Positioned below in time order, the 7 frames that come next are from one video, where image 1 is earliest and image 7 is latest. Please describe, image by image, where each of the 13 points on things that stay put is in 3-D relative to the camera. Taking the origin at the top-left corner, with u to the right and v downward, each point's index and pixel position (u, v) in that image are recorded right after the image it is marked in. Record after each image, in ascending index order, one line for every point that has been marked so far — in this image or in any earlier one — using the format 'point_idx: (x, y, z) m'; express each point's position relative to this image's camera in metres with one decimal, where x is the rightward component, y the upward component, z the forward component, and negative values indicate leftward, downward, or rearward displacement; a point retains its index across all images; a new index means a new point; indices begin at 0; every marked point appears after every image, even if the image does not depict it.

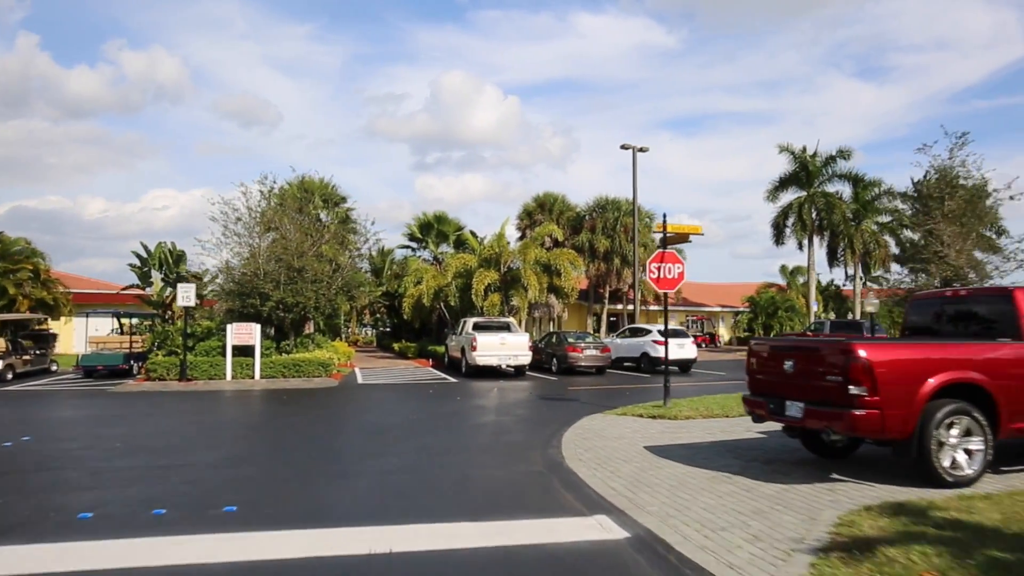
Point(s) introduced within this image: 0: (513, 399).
0: (+0.1, -3.3, +18.3) m
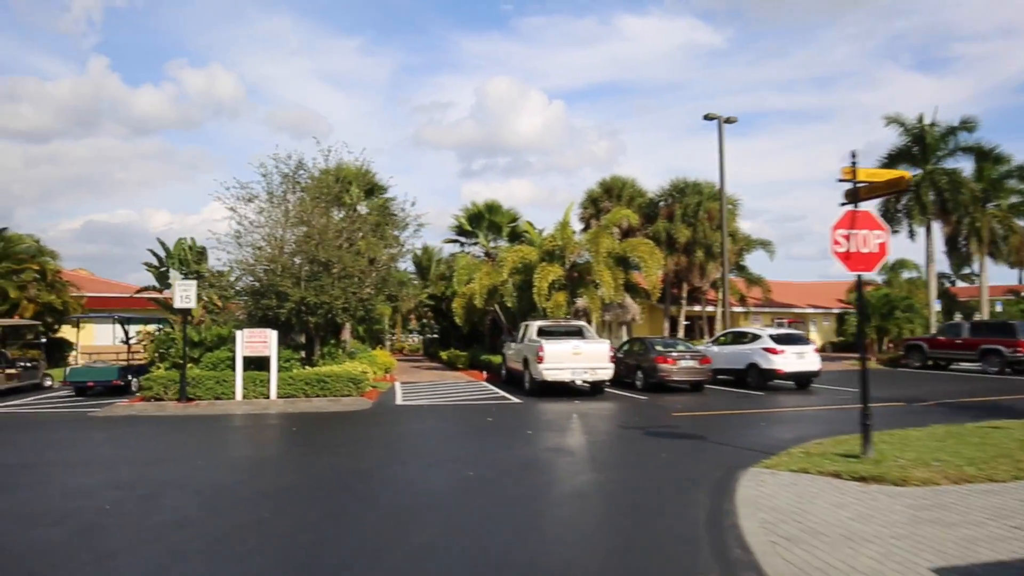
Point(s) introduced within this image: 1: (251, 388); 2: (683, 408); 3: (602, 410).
0: (+2.0, -3.1, +13.2) m
1: (-7.5, -2.8, +17.5) m
2: (+5.3, -3.6, +19.1) m
3: (+2.5, -3.5, +17.8) m
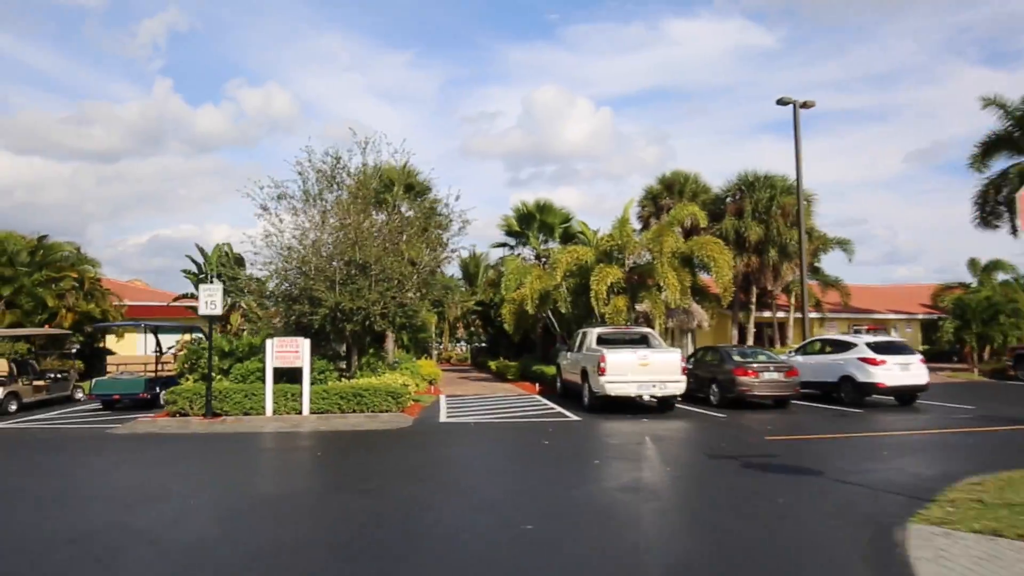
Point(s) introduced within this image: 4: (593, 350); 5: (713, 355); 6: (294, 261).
0: (+3.1, -3.1, +10.8) m
1: (-6.0, -3.0, +15.9) m
2: (+6.8, -3.7, +16.4) m
3: (+4.0, -3.5, +15.4) m
4: (+2.3, -1.8, +18.1) m
5: (+6.5, -2.1, +19.8) m
6: (-6.1, +0.8, +16.9) m
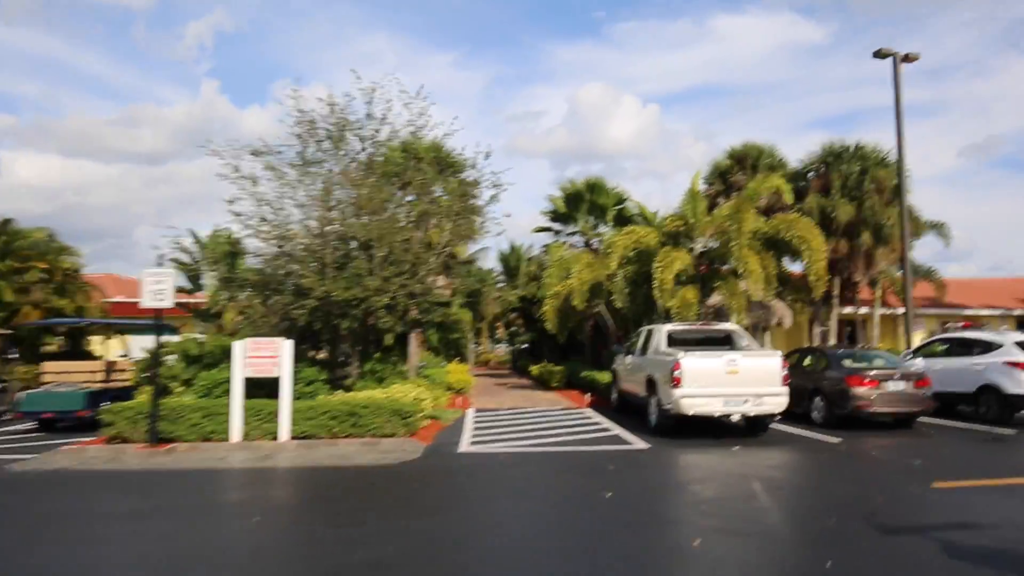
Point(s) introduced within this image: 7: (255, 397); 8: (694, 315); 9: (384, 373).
0: (+3.6, -2.7, +6.6) m
1: (-5.2, -2.7, +12.3) m
2: (+7.7, -3.3, +11.9) m
3: (+4.8, -3.2, +11.0) m
4: (+3.3, -1.5, +13.8) m
5: (+7.6, -1.7, +15.3) m
6: (-5.2, +1.1, +13.3) m
7: (-5.4, -2.3, +12.9) m
8: (+5.7, -0.8, +19.2) m
9: (-3.3, -2.2, +15.9) m
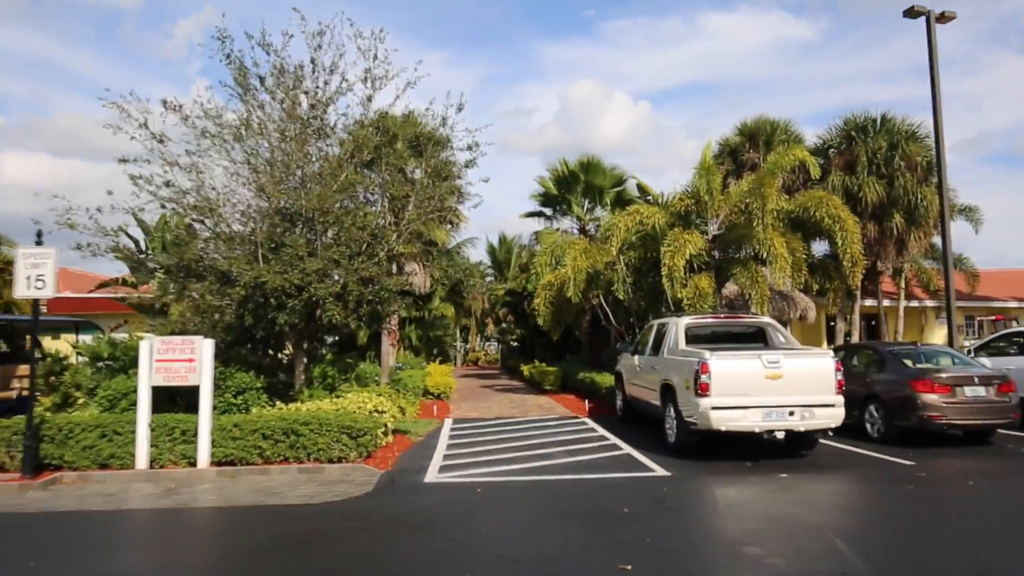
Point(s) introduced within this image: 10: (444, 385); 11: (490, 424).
0: (+3.4, -2.4, +3.9) m
1: (-5.5, -2.4, +9.5) m
2: (+7.4, -3.0, +9.3) m
3: (+4.5, -2.9, +8.4) m
4: (+3.0, -1.2, +11.2) m
5: (+7.3, -1.4, +12.7) m
6: (-5.5, +1.3, +10.6) m
7: (-5.7, -2.0, +10.1) m
8: (+5.3, -0.5, +16.5) m
9: (-3.6, -1.9, +13.2) m
10: (-1.9, -2.7, +17.4) m
11: (-0.5, -3.1, +14.2) m
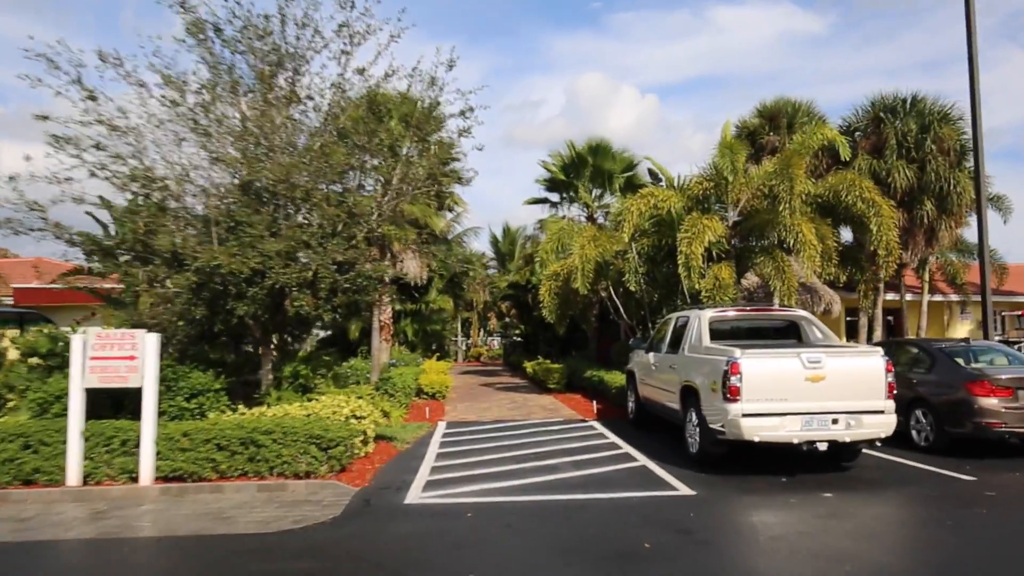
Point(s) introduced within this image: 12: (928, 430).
0: (+3.3, -2.3, +2.5) m
1: (-5.5, -2.2, +8.2) m
2: (+7.4, -2.8, +7.8) m
3: (+4.5, -2.7, +6.9) m
4: (+3.0, -1.0, +9.7) m
5: (+7.3, -1.2, +11.2) m
6: (-5.5, +1.5, +9.2) m
7: (-5.7, -1.8, +8.7) m
8: (+5.3, -0.3, +15.1) m
9: (-3.6, -1.7, +11.8) m
10: (-1.9, -2.5, +16.0) m
11: (-0.5, -2.9, +12.8) m
12: (+7.1, -2.4, +10.6) m
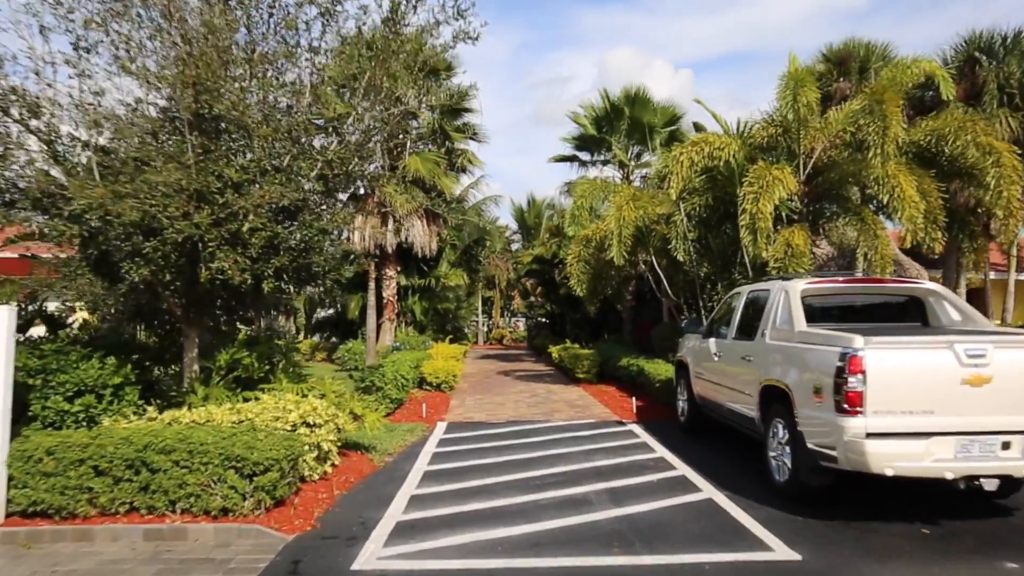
0: (+3.1, -2.1, -0.4) m
1: (-5.4, -1.8, +5.7) m
2: (+7.4, -2.4, +4.8) m
3: (+4.5, -2.3, +4.1) m
4: (+3.1, -0.5, +6.9) m
5: (+7.5, -0.7, +8.1) m
6: (-5.4, +2.0, +6.6) m
7: (-5.6, -1.4, +6.3) m
8: (+5.7, +0.3, +12.0) m
9: (-3.4, -1.2, +9.3) m
10: (-1.4, -1.8, +13.4) m
11: (-0.2, -2.4, +10.1) m
12: (+7.3, -2.0, +7.6) m
